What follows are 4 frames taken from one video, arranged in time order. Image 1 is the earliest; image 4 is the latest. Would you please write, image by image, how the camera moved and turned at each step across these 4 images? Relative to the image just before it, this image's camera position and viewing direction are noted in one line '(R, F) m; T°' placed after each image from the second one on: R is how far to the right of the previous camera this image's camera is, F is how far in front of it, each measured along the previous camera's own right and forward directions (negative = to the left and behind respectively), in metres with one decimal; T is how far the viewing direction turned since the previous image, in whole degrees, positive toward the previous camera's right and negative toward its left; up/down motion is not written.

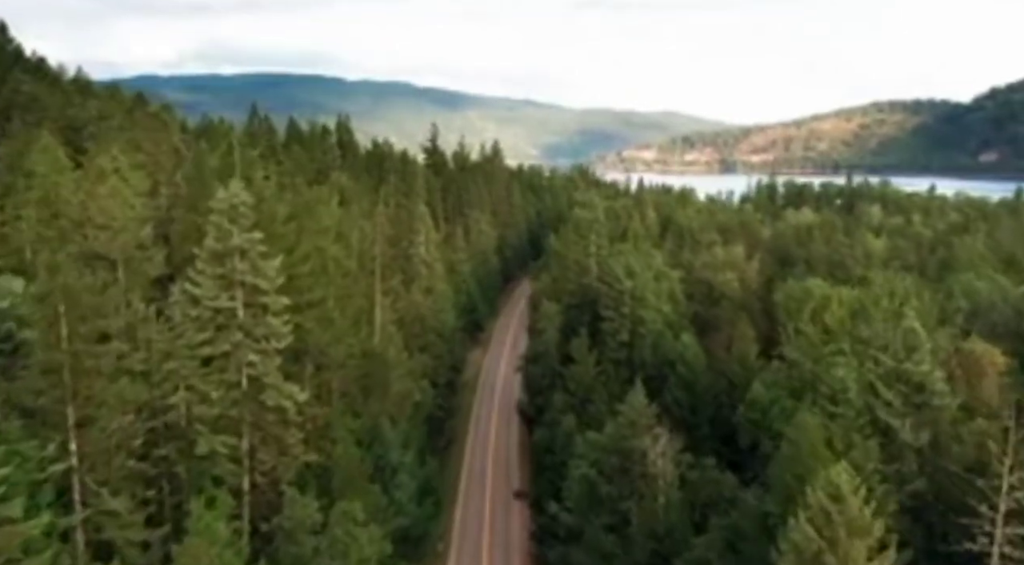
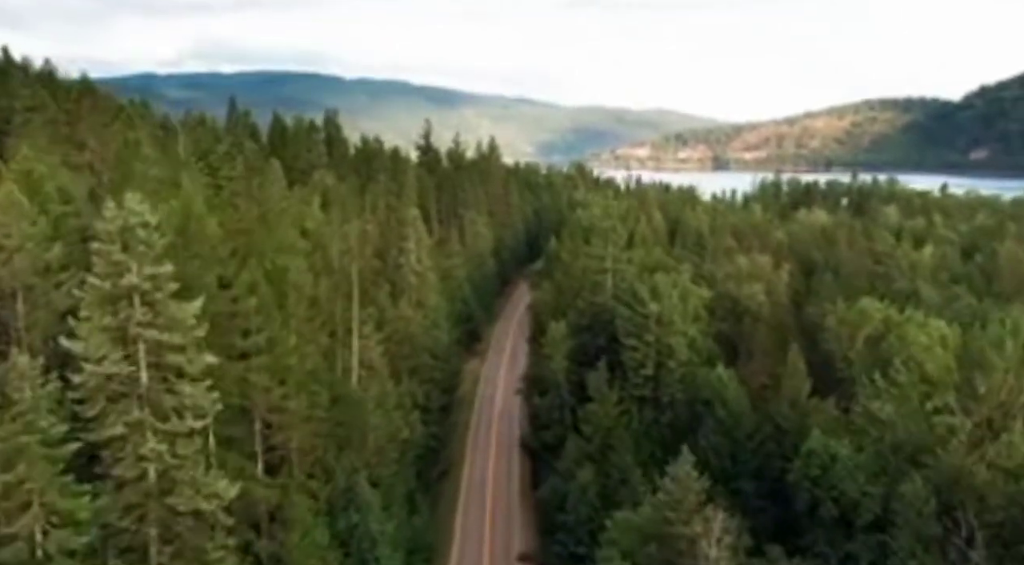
(-0.4, +8.0) m; 0°
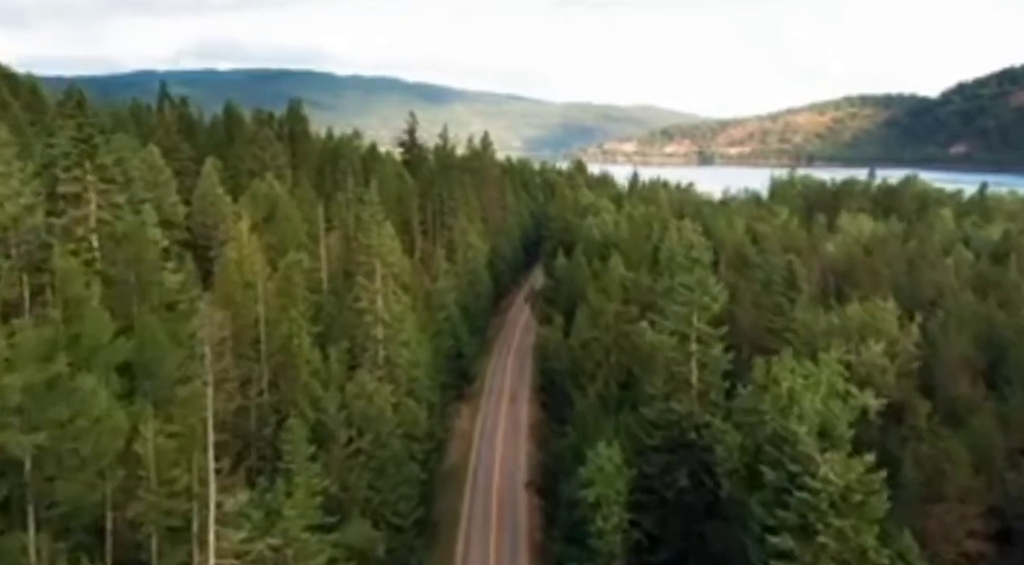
(-0.9, +21.2) m; +1°
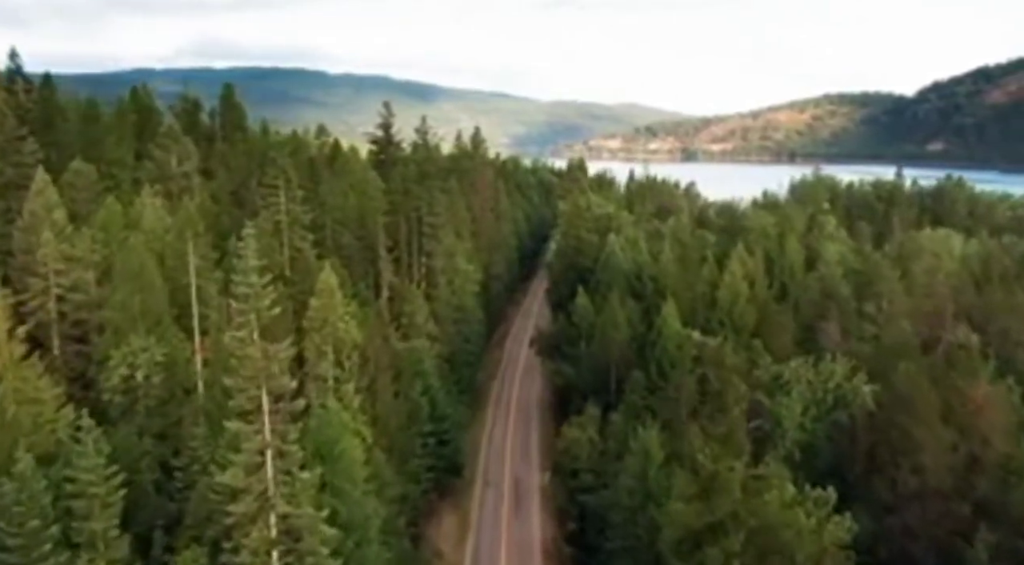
(-1.1, +26.6) m; +1°
